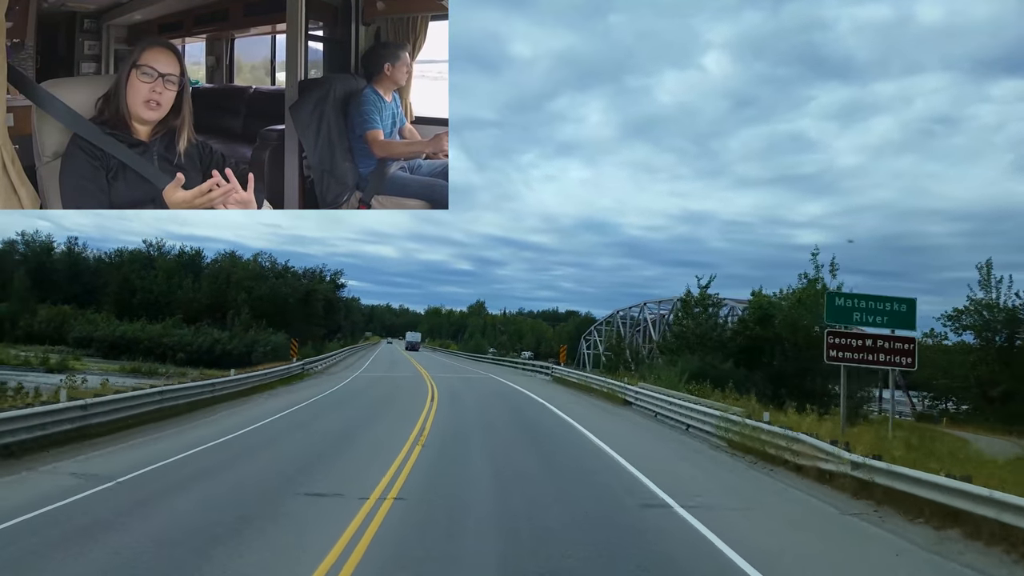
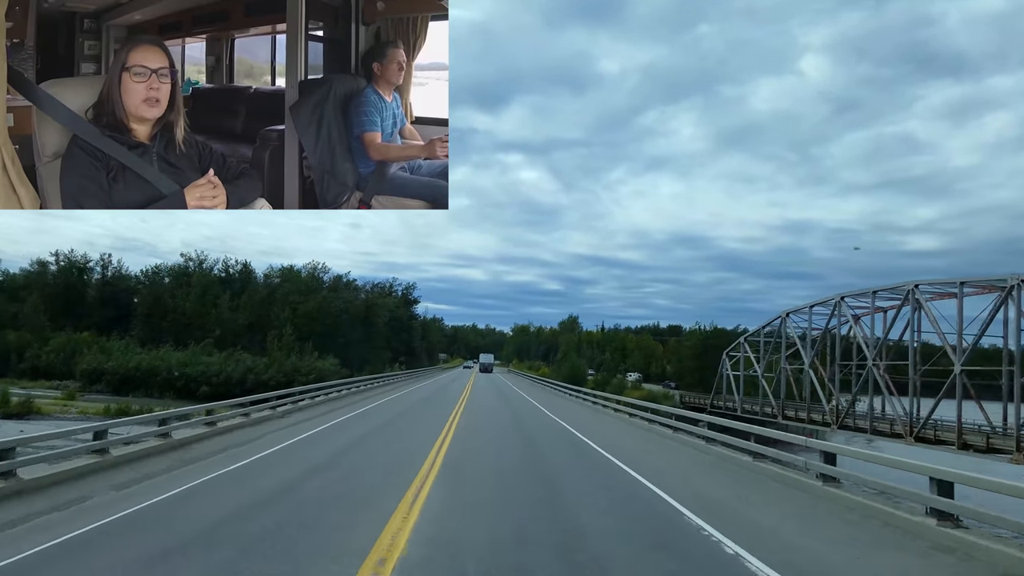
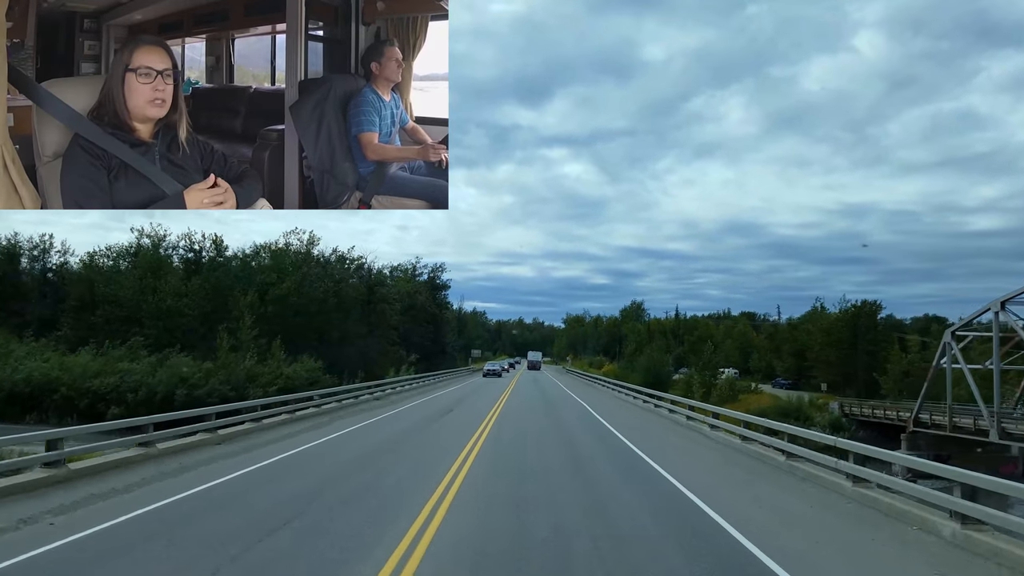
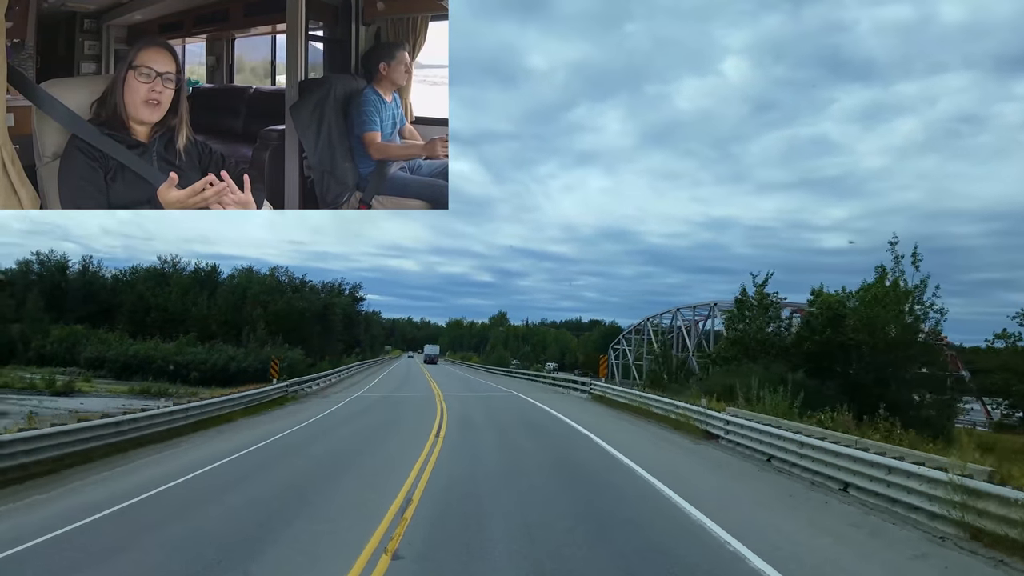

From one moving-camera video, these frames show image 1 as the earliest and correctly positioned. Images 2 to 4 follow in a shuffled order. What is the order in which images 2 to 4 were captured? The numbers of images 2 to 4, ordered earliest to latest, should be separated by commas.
4, 2, 3
